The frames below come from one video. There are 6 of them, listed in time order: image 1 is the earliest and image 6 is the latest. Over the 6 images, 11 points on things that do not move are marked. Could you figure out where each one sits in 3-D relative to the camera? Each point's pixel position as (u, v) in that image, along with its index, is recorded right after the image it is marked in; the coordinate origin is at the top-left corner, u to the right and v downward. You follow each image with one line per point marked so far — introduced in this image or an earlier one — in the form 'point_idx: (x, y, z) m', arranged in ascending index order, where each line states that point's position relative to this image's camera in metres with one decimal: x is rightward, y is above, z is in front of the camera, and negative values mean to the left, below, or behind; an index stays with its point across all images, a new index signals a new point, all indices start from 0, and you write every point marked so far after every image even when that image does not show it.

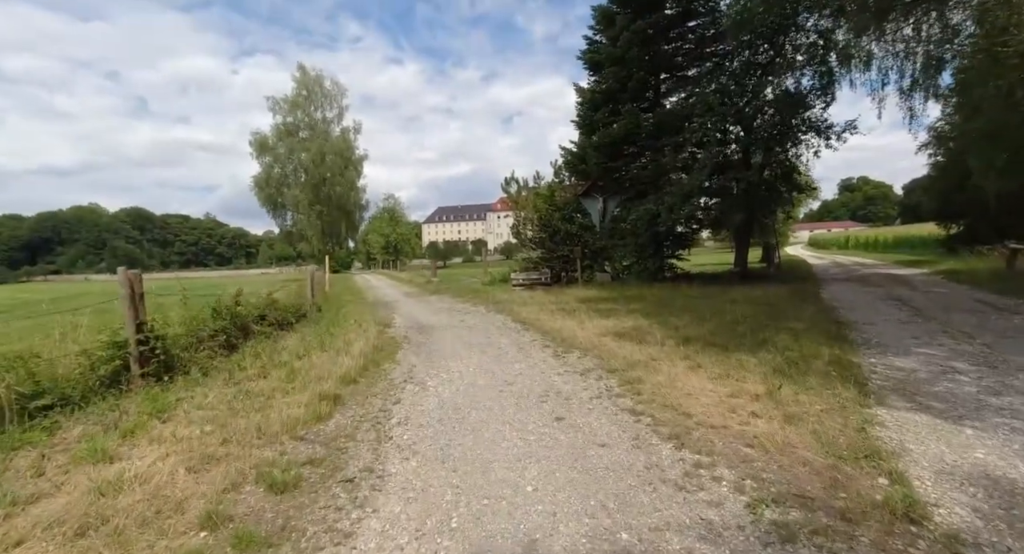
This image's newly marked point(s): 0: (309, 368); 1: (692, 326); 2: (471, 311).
0: (-2.5, -1.1, +5.5) m
1: (+3.0, -0.8, +7.4) m
2: (-1.1, -1.0, +12.4) m
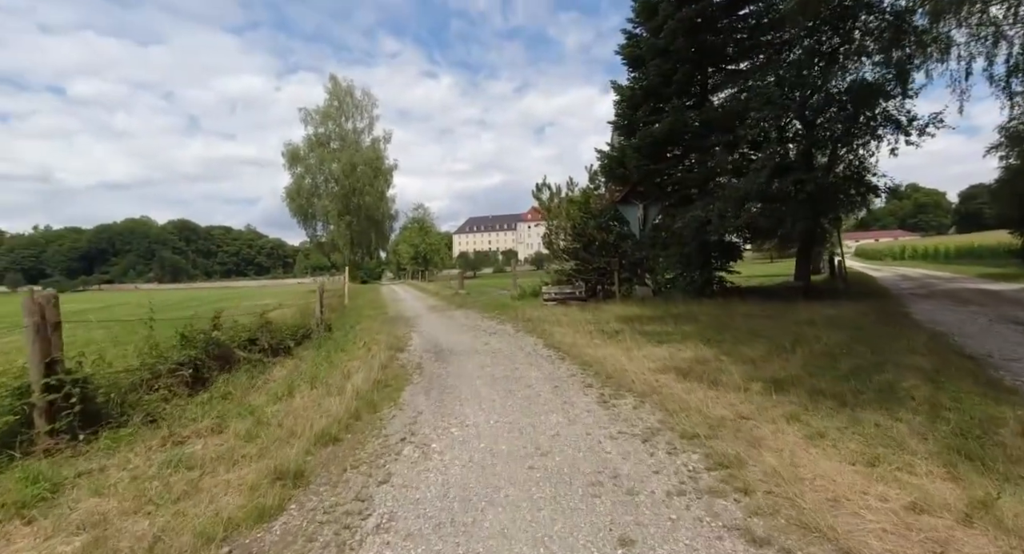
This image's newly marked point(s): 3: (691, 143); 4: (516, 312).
0: (-2.2, -1.3, +4.3) m
1: (+3.4, -1.1, +5.8) m
2: (-0.4, -1.4, +11.0) m
3: (+6.0, +4.5, +15.1) m
4: (+0.1, -1.2, +15.1) m
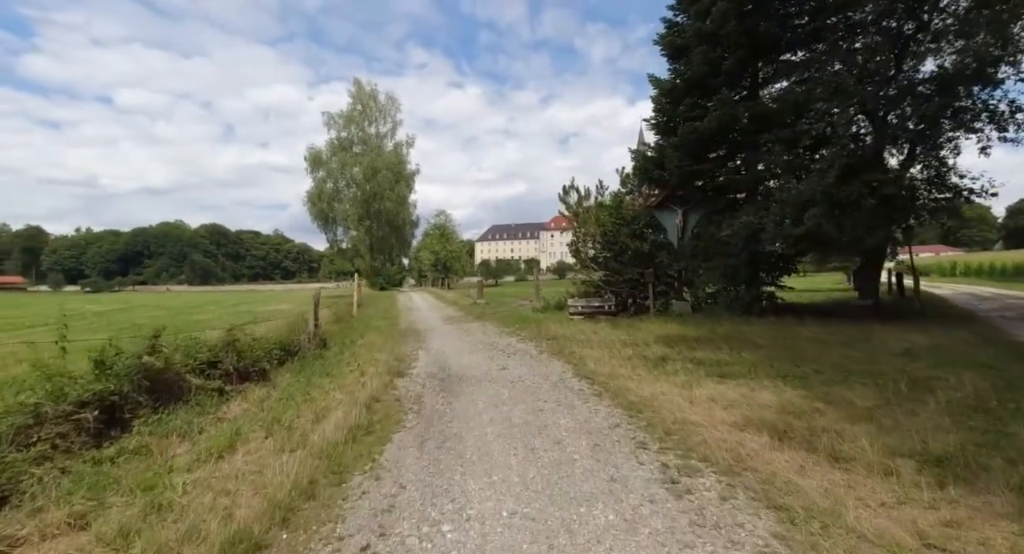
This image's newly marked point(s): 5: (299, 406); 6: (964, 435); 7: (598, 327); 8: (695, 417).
0: (-2.0, -1.4, +2.8) m
1: (+3.6, -1.3, +4.1) m
2: (+0.1, -1.6, +9.5) m
3: (+6.8, +4.0, +13.3) m
4: (+0.8, -1.5, +13.5) m
5: (-2.4, -1.4, +5.1) m
6: (+3.7, -1.3, +3.6) m
7: (+2.4, -1.4, +12.8) m
8: (+1.8, -1.4, +4.5) m
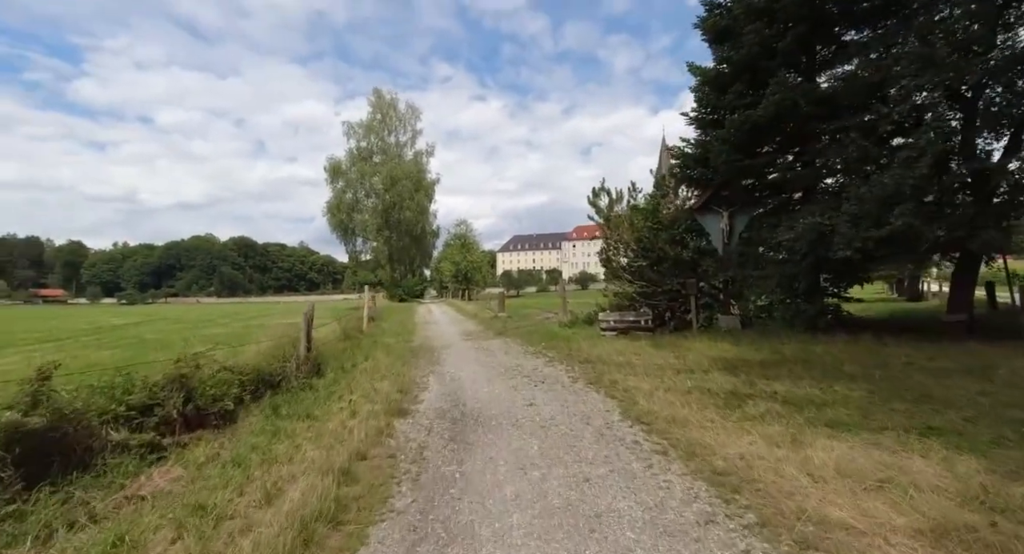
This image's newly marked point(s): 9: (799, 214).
0: (-1.9, -1.5, +1.4) m
1: (+3.9, -1.4, +2.4) m
2: (+0.6, -1.8, +8.0) m
3: (+7.4, +3.8, +11.6) m
4: (+1.5, -1.8, +11.9) m
5: (-2.1, -1.6, +3.7) m
6: (+3.9, -1.3, +1.9) m
7: (+3.1, -1.7, +11.1) m
8: (+2.1, -1.5, +2.9) m
9: (+7.4, +1.6, +11.6) m
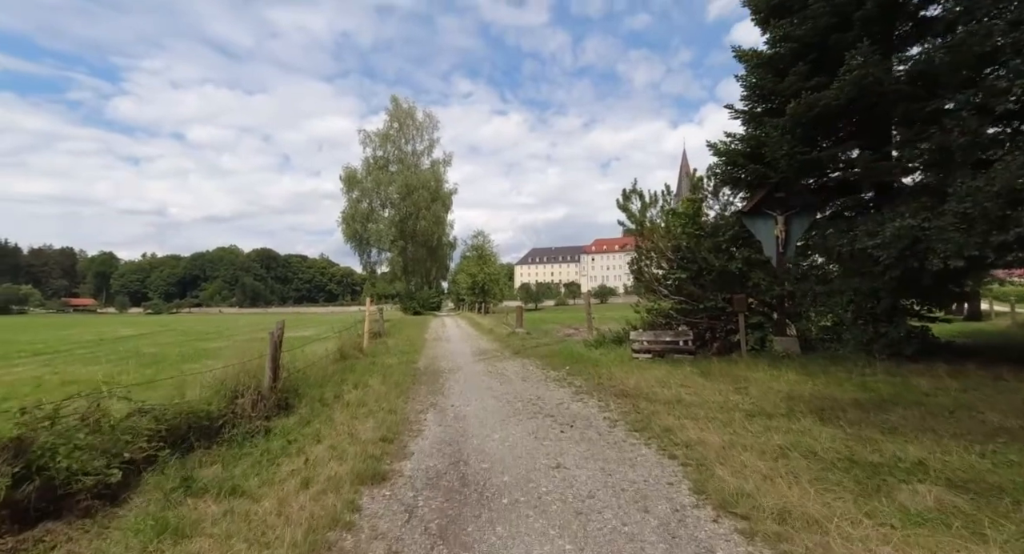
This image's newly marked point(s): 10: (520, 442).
0: (-1.9, -1.5, -0.3) m
1: (+3.9, -1.4, +0.5) m
2: (+0.9, -2.0, +6.2) m
3: (+7.9, +3.4, +9.7) m
4: (+1.9, -2.1, +10.1) m
5: (-2.0, -1.6, +2.0) m
6: (+3.9, -1.4, 0.0) m
7: (+3.5, -2.0, +9.2) m
8: (+2.1, -1.5, +1.0) m
9: (+7.8, +1.3, +9.6) m
10: (+0.1, -2.0, +5.6) m
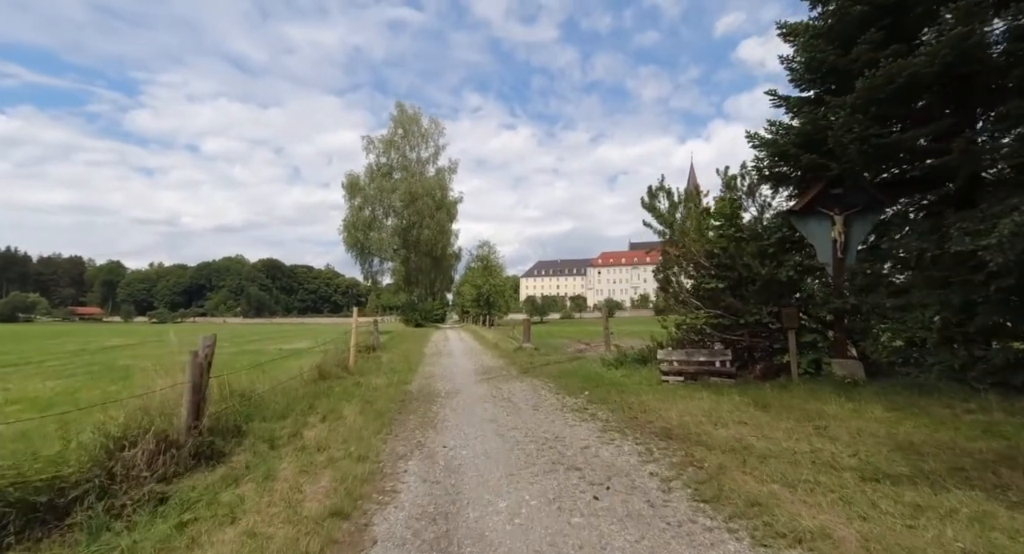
0: (-1.8, -1.3, -2.0) m
1: (+4.0, -1.3, -1.3) m
2: (+1.0, -2.0, +4.4) m
3: (+8.1, +3.2, +7.9) m
4: (+2.1, -2.3, +8.3) m
5: (-2.0, -1.5, +0.3) m
6: (+3.9, -1.2, -1.8) m
7: (+3.6, -2.1, +7.4) m
8: (+2.2, -1.4, -0.8) m
9: (+8.0, +1.1, +7.8) m
10: (+0.2, -2.0, +3.8) m
